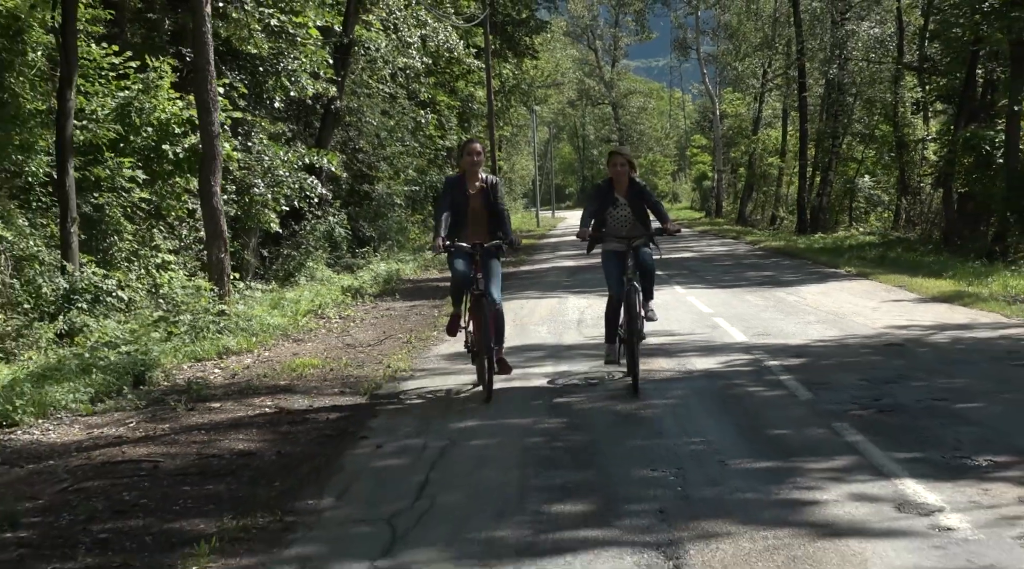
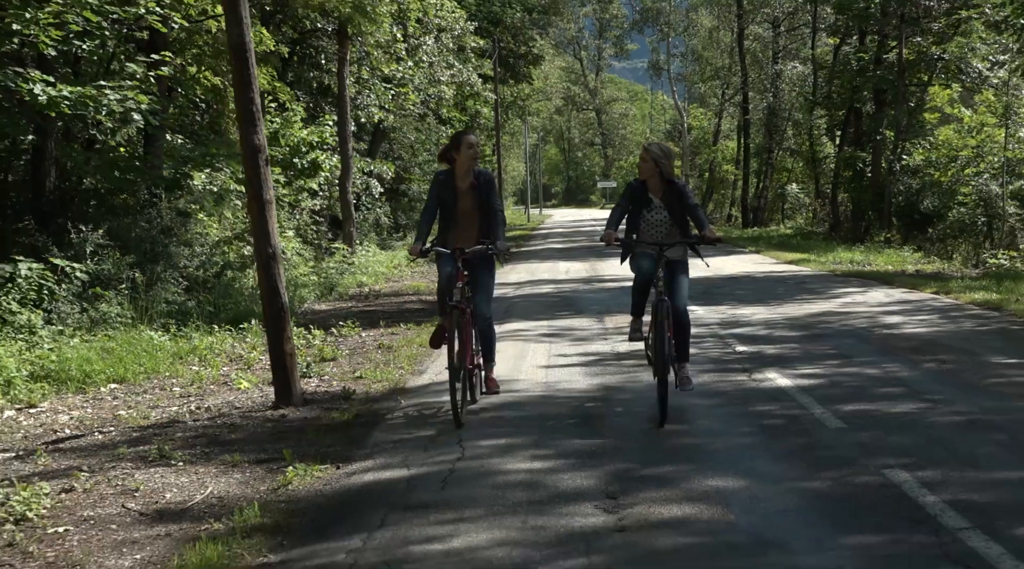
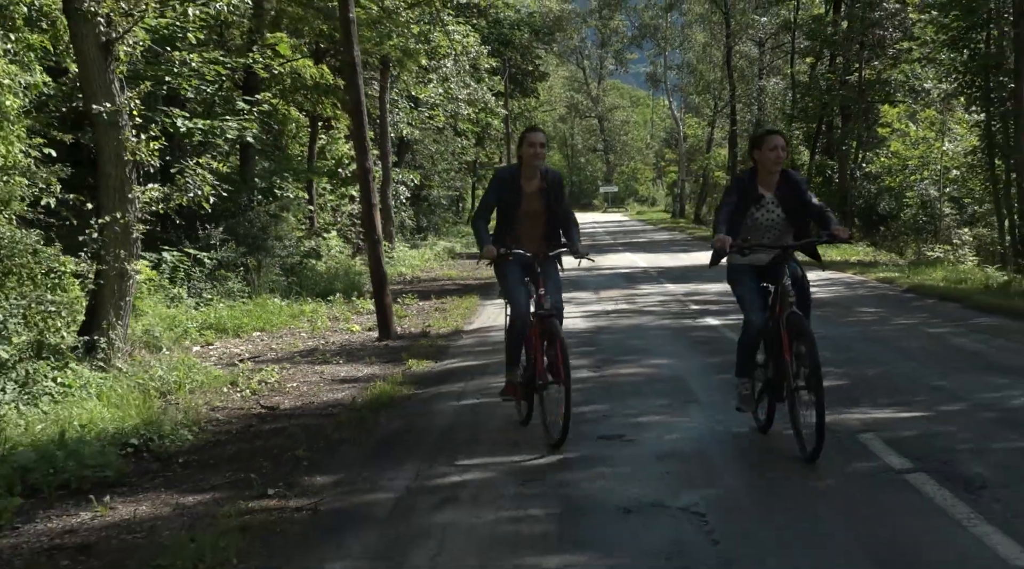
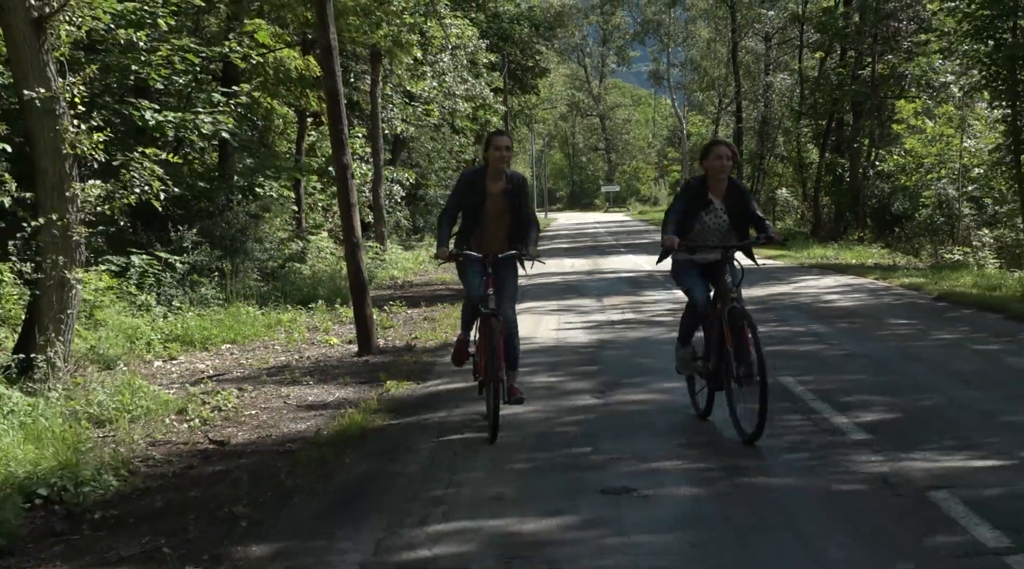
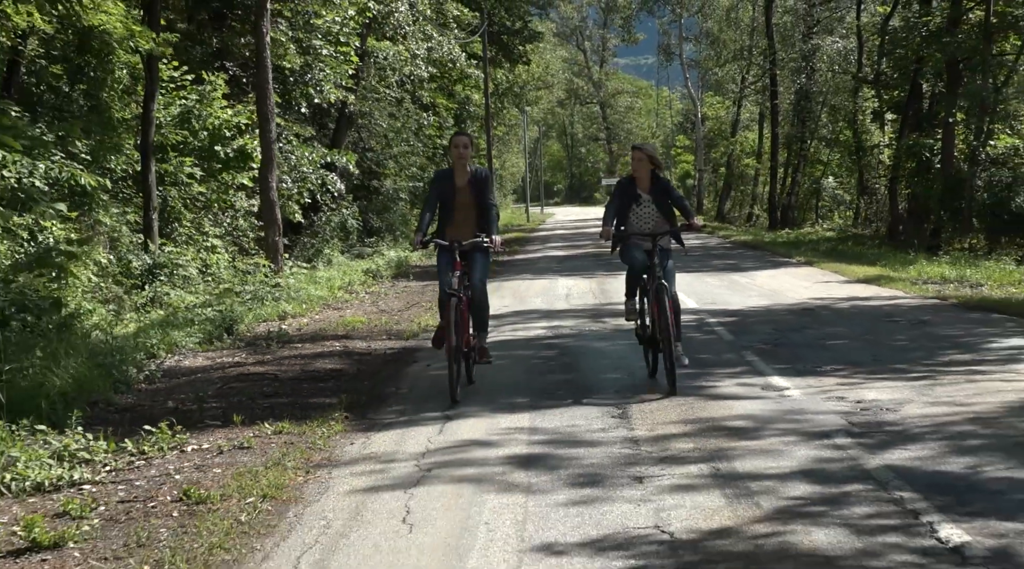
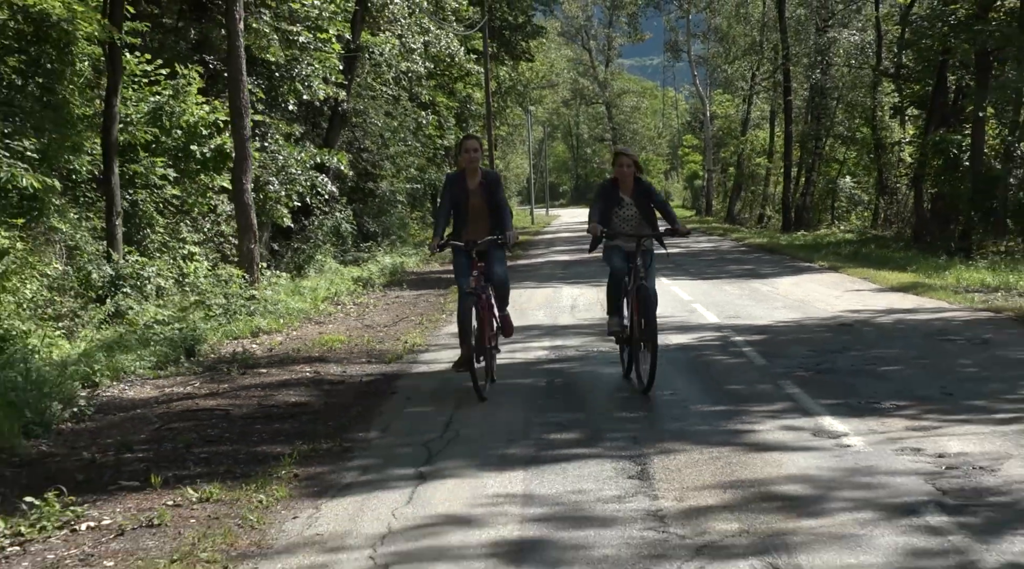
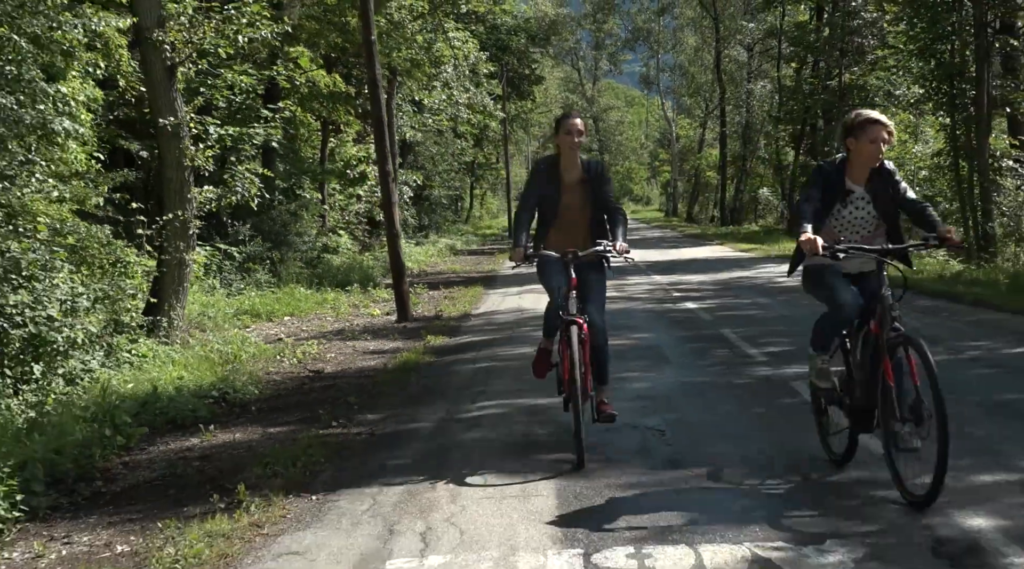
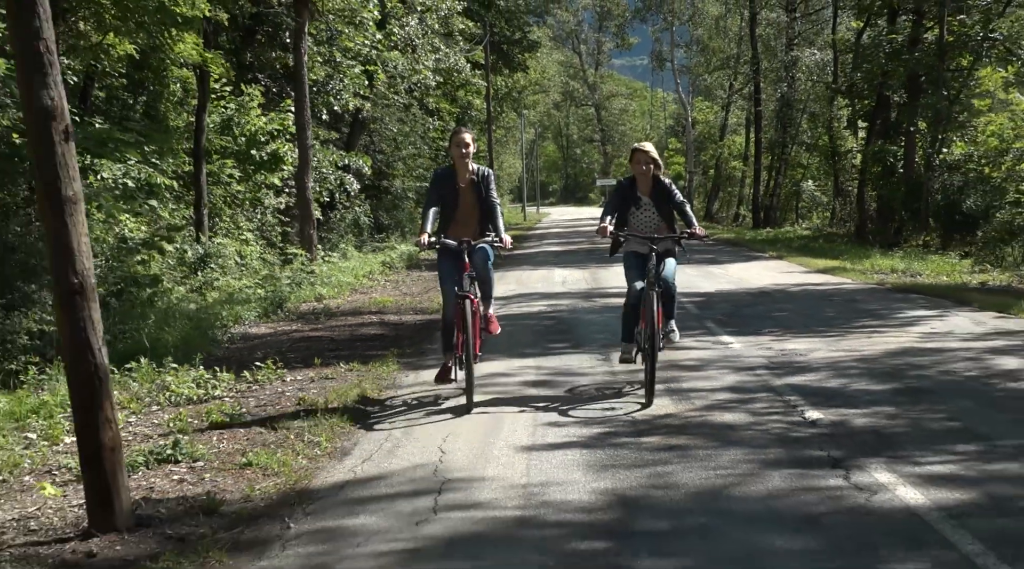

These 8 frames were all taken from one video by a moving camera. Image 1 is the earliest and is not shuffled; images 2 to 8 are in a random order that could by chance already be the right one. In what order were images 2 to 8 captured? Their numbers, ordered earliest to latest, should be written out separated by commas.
6, 5, 8, 2, 4, 3, 7
